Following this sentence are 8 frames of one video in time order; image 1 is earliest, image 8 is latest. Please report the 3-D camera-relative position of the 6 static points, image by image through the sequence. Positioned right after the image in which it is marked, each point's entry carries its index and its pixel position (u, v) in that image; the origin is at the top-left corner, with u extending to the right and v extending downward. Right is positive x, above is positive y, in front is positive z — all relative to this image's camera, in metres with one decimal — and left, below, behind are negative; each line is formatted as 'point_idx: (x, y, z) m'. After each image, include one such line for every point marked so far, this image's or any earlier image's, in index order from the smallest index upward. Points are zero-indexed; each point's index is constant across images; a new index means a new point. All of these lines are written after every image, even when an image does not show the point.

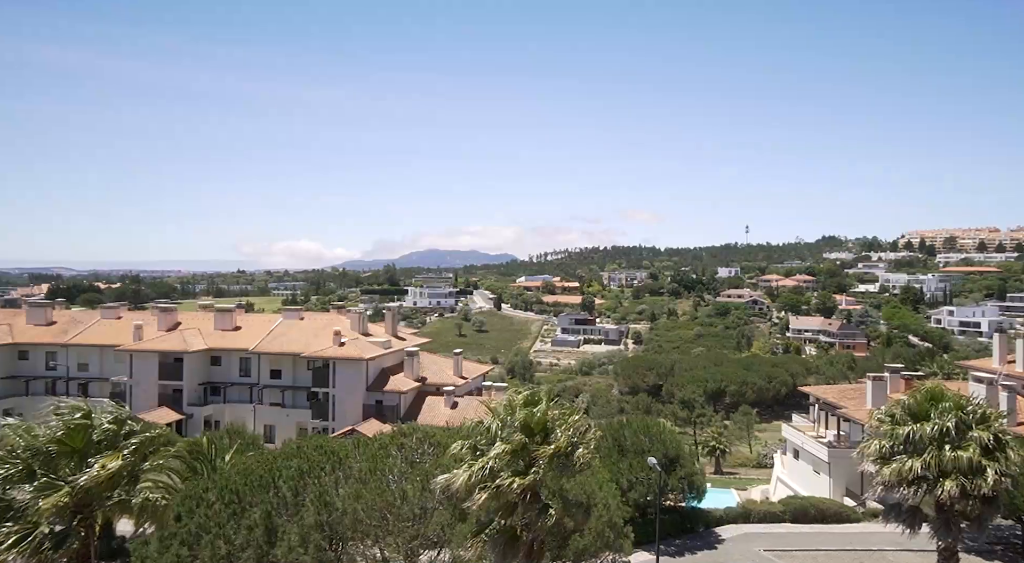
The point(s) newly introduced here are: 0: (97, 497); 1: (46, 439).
0: (-9.3, -4.7, +18.5) m
1: (-10.5, -3.5, +18.7) m
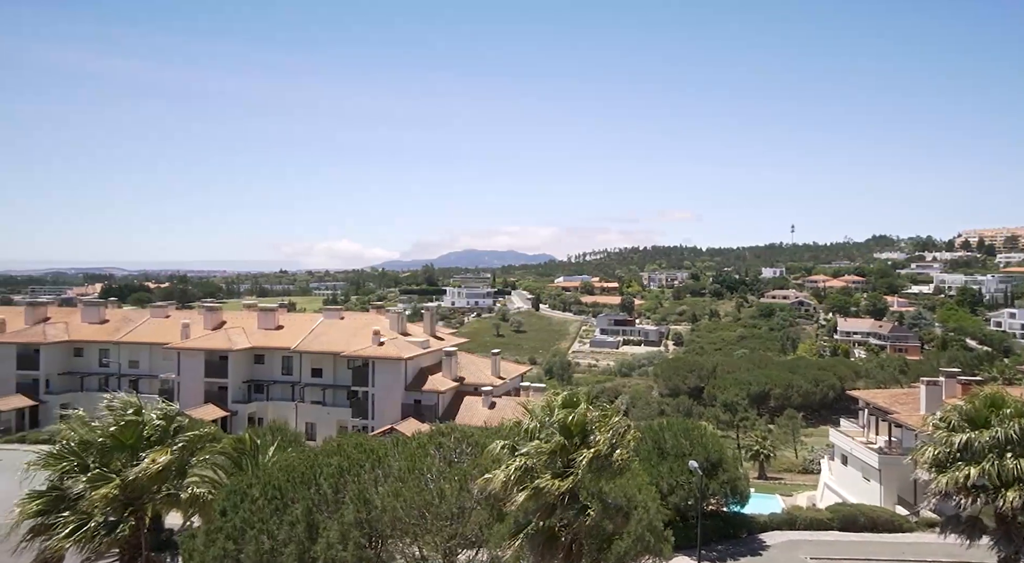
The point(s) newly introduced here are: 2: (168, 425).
0: (-8.3, -4.6, +18.8) m
1: (-9.5, -3.5, +19.1) m
2: (-8.3, -3.4, +19.9) m
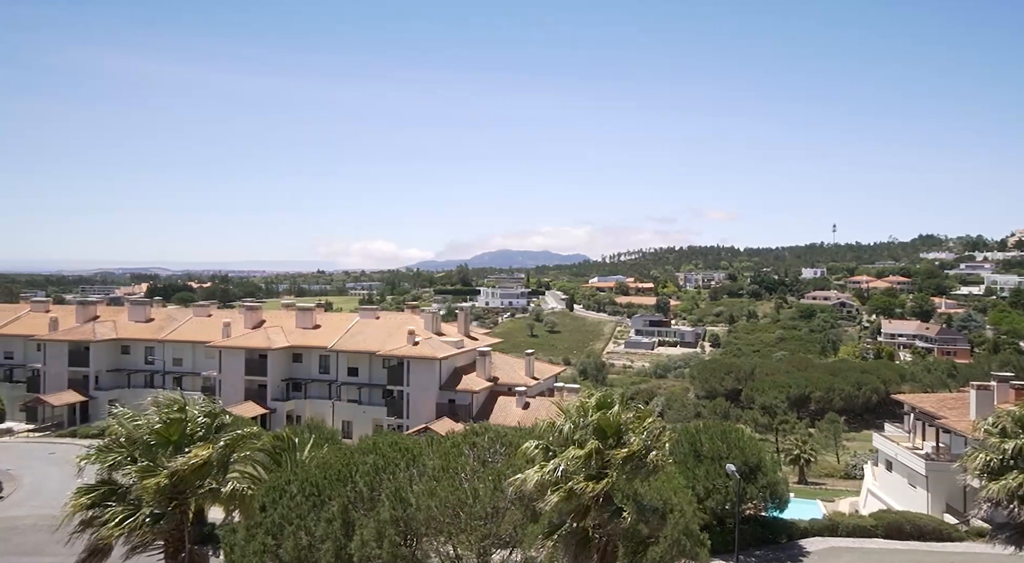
0: (-7.4, -4.6, +19.0) m
1: (-8.6, -3.4, +19.4) m
2: (-7.3, -3.4, +20.2) m
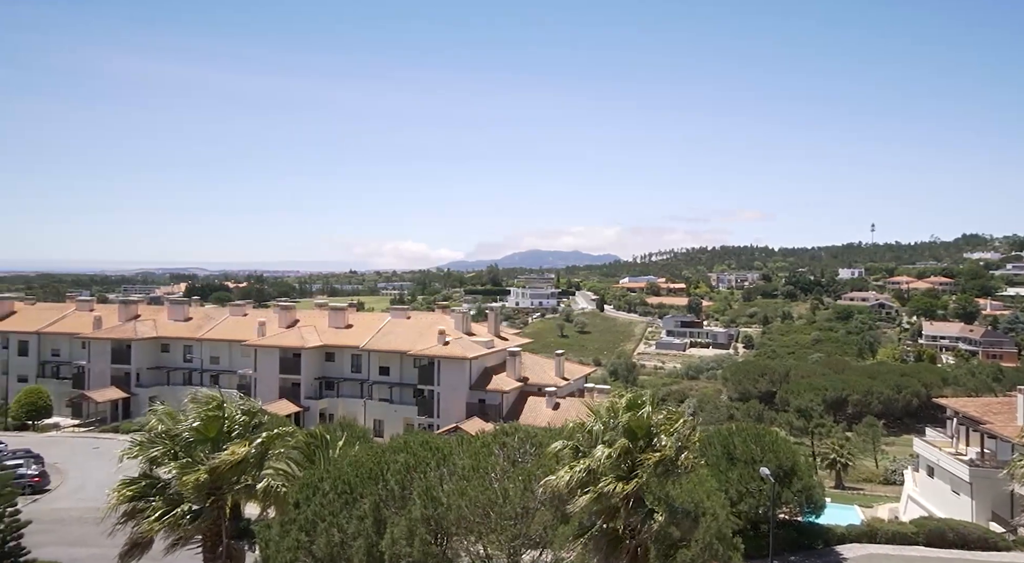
0: (-6.6, -4.6, +19.2) m
1: (-7.8, -3.4, +19.5) m
2: (-6.5, -3.4, +20.3) m
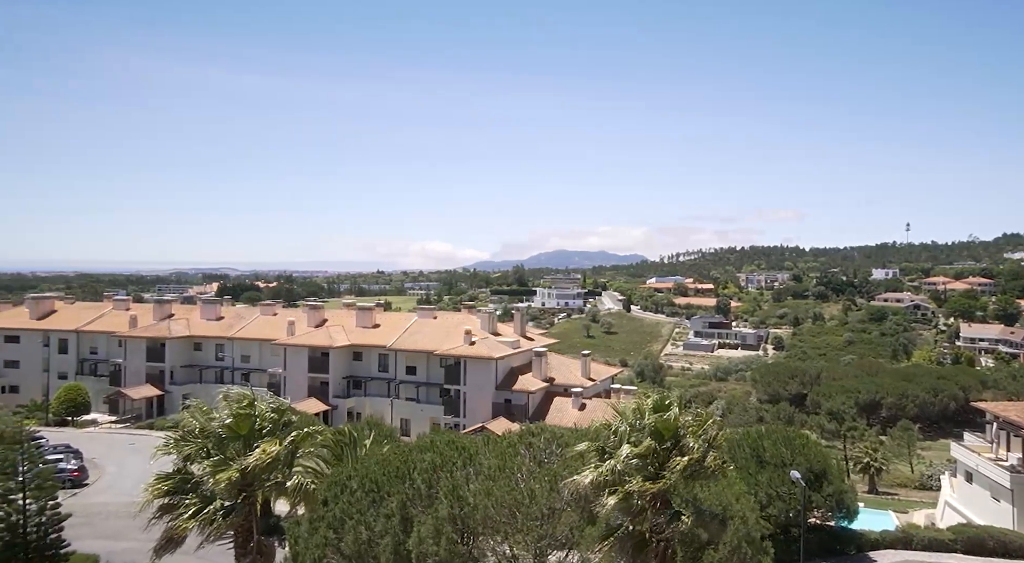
0: (-5.9, -4.6, +19.2) m
1: (-7.1, -3.4, +19.6) m
2: (-5.8, -3.4, +20.3) m
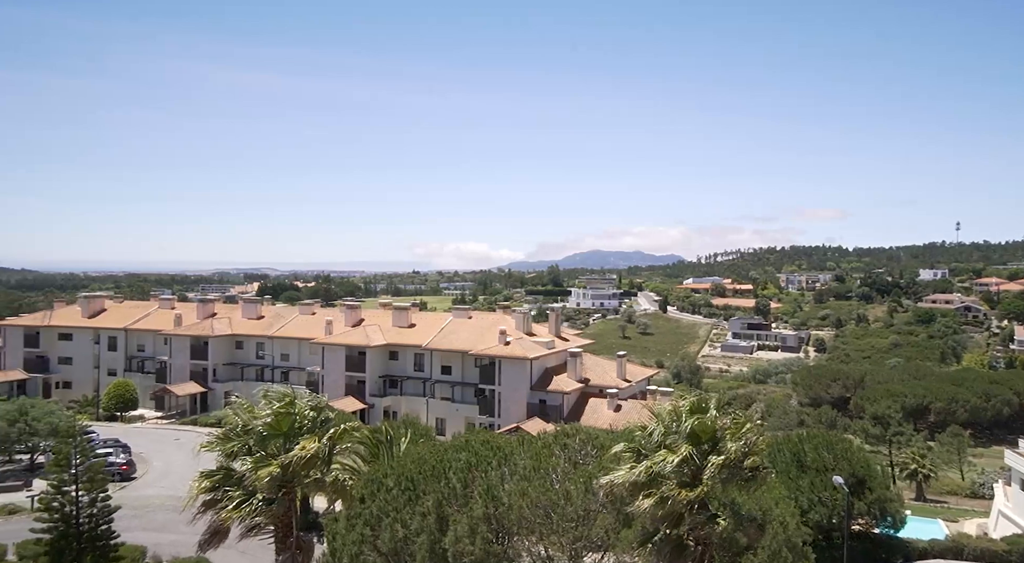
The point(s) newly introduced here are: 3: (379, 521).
0: (-5.0, -4.6, +19.1) m
1: (-6.1, -3.4, +19.5) m
2: (-4.8, -3.4, +20.2) m
3: (-3.0, -5.7, +19.2) m
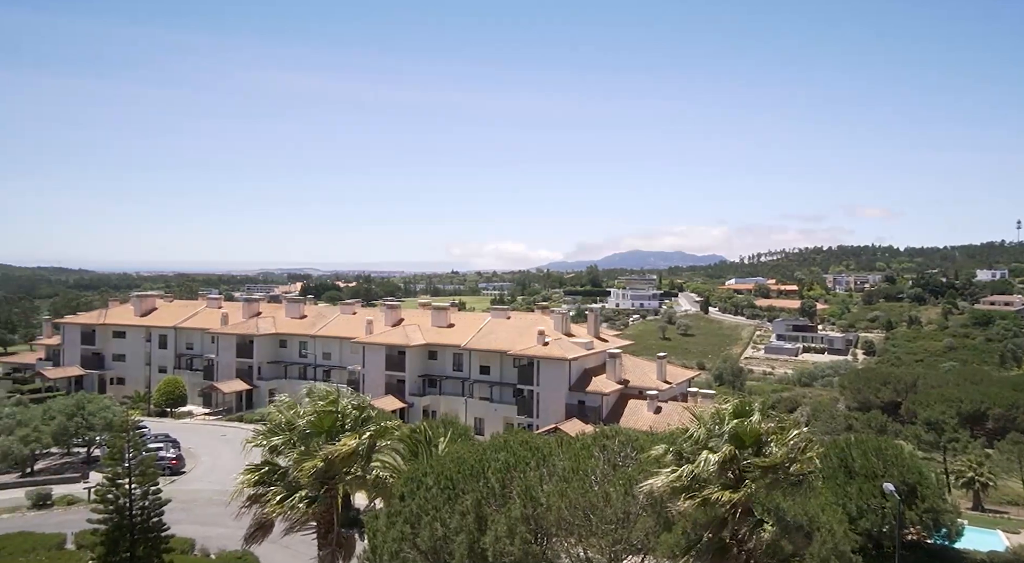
0: (-4.1, -4.6, +18.7) m
1: (-5.2, -3.4, +19.2) m
2: (-3.8, -3.4, +19.8) m
3: (-2.1, -5.7, +18.7) m
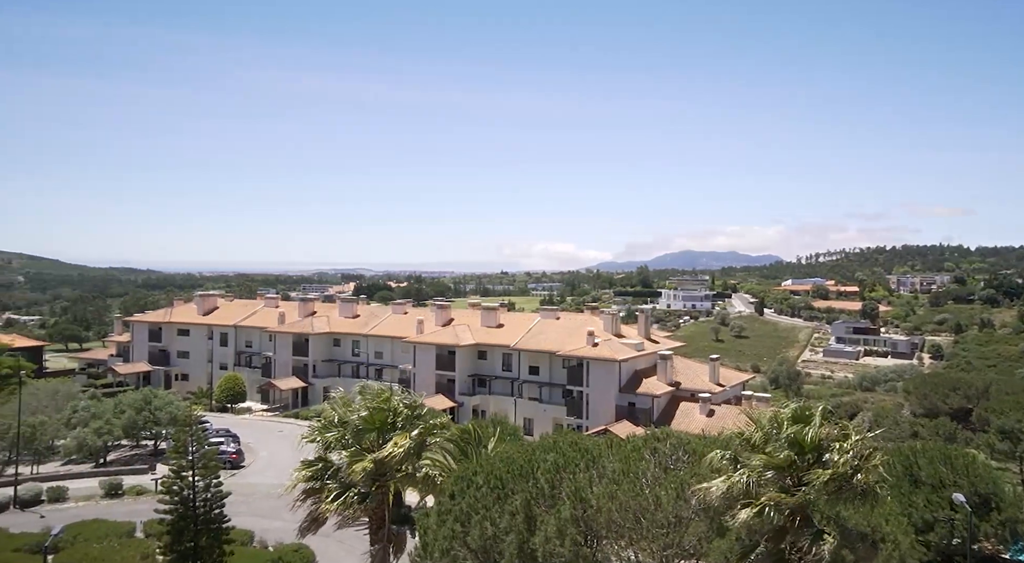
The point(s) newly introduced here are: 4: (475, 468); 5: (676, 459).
0: (-2.7, -4.5, +18.3) m
1: (-3.8, -3.3, +18.8) m
2: (-2.4, -3.3, +19.3) m
3: (-0.8, -5.7, +18.2) m
4: (-0.7, -4.7, +19.2) m
5: (+4.4, -4.4, +19.2) m
